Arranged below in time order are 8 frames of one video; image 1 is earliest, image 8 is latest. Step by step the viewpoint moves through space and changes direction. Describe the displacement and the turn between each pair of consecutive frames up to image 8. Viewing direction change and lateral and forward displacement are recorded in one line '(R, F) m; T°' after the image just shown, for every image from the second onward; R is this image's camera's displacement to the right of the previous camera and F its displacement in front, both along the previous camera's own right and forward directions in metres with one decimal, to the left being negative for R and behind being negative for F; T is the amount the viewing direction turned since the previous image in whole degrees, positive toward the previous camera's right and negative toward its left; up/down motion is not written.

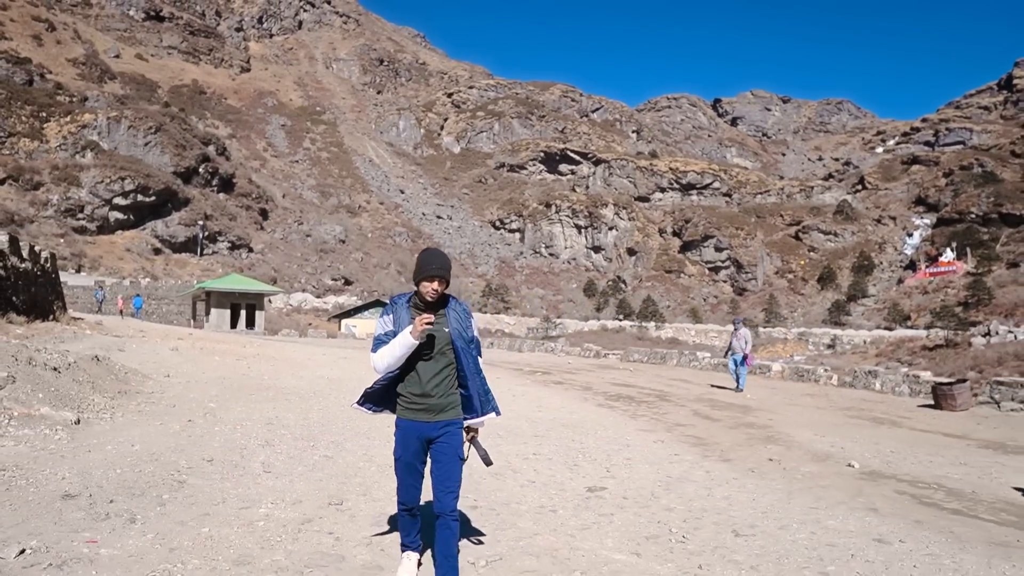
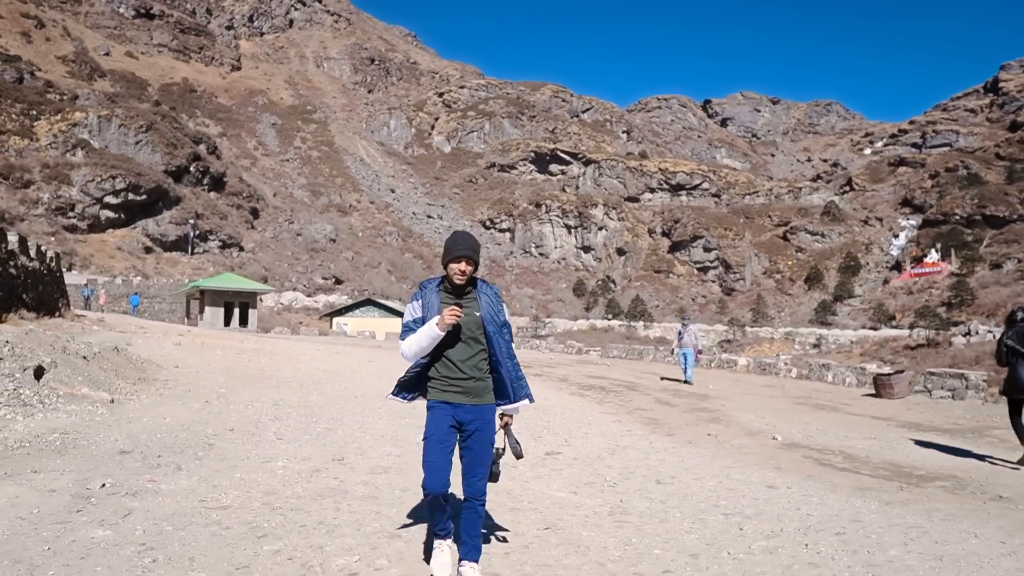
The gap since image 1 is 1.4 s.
(+0.2, -1.1) m; +1°
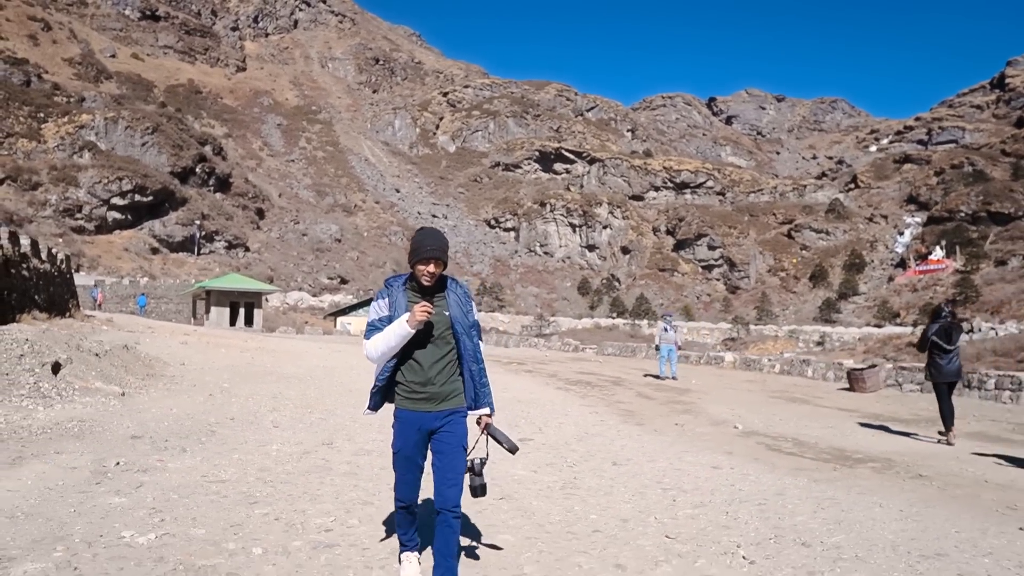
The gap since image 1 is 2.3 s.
(+0.3, -0.6) m; 0°
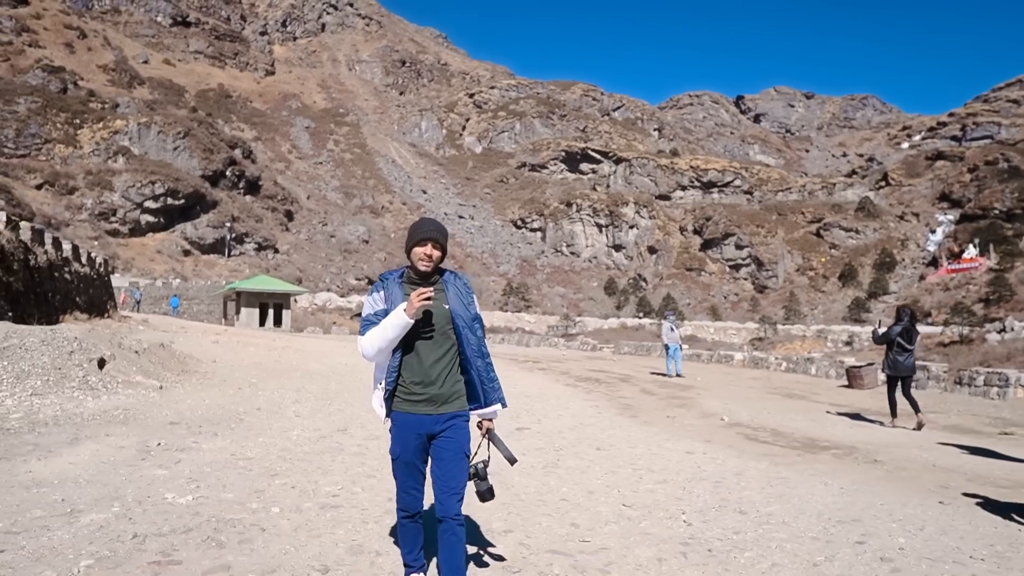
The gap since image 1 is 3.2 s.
(+0.3, -0.7) m; -2°
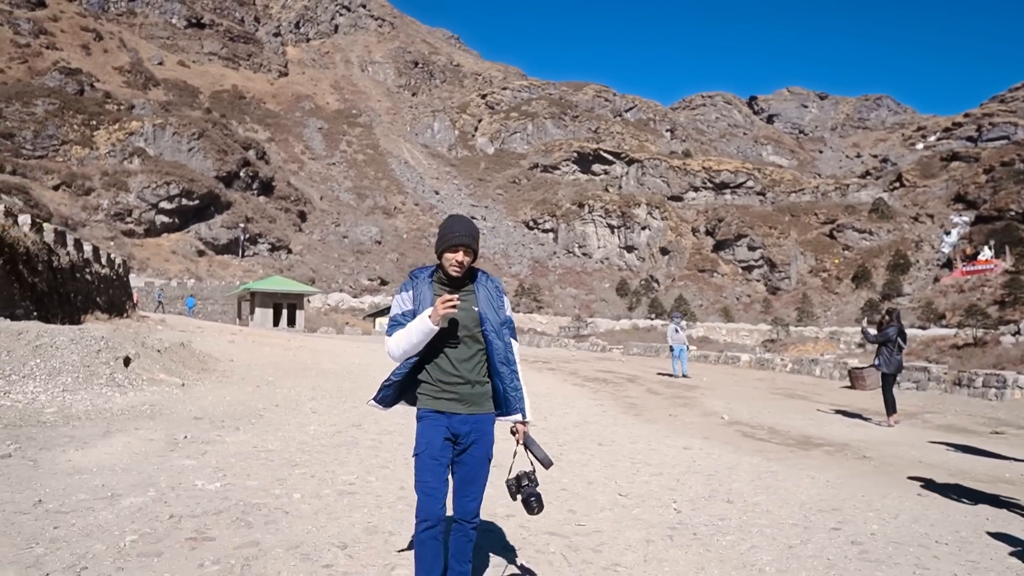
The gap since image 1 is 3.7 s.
(+0.1, -0.3) m; -1°
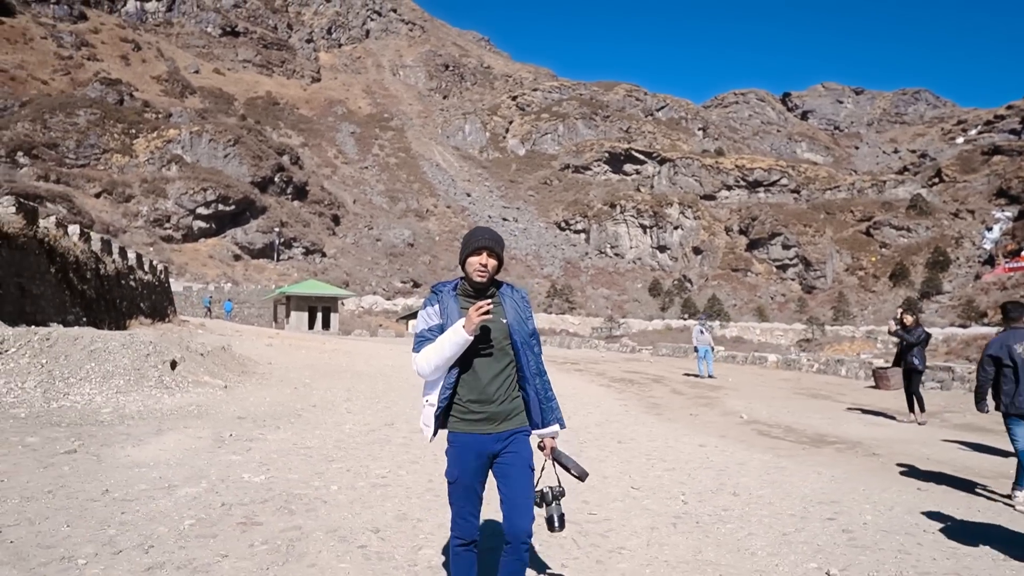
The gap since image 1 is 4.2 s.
(+0.1, -0.4) m; -3°
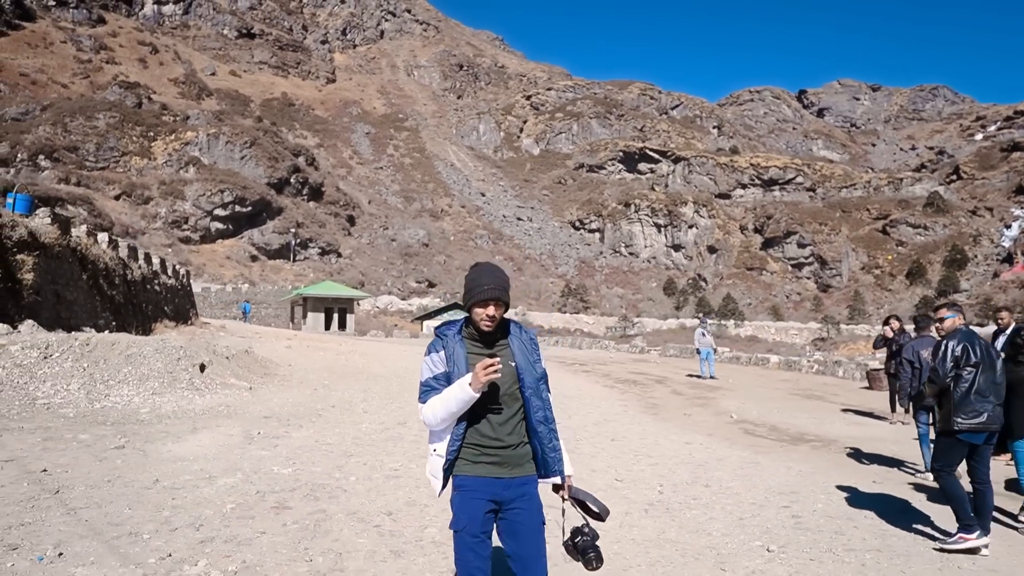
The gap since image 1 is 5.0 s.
(+0.2, -0.7) m; -1°
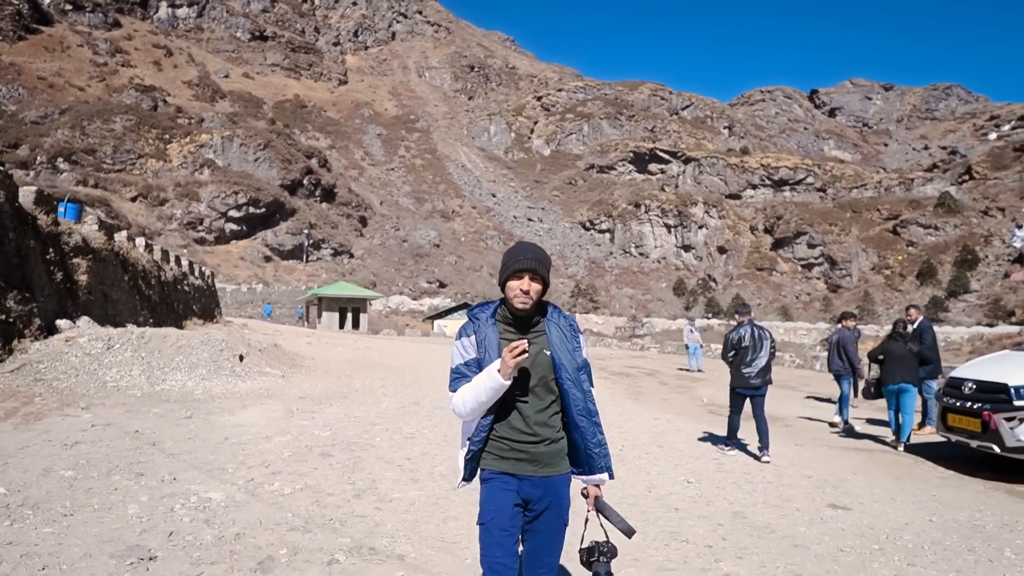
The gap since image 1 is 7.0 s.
(+0.2, -1.5) m; -1°
